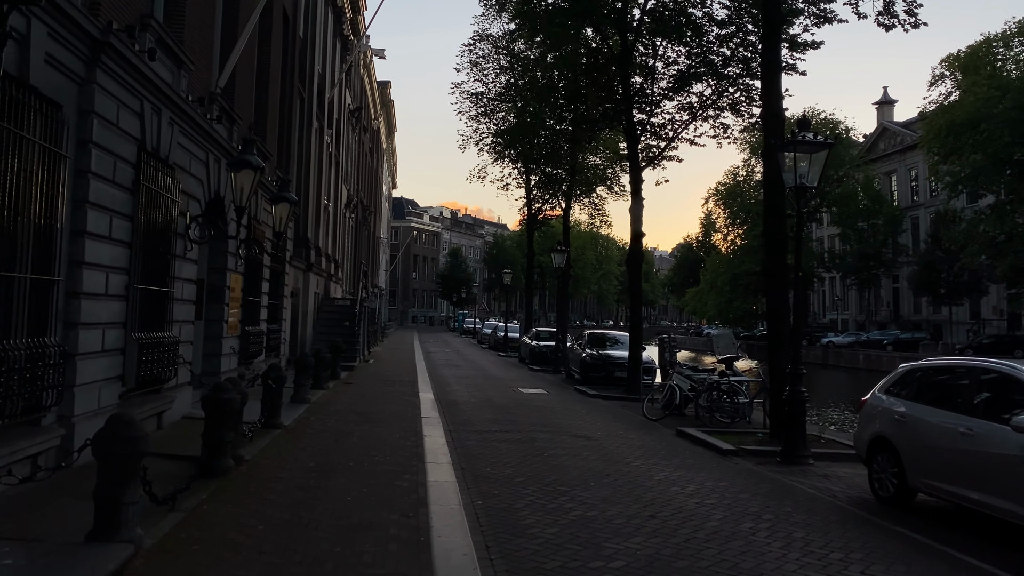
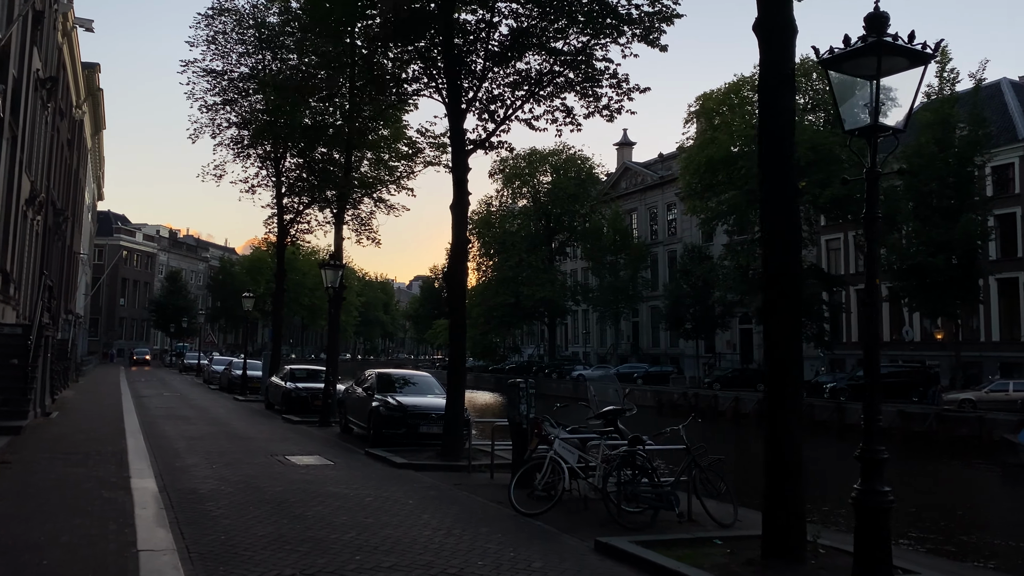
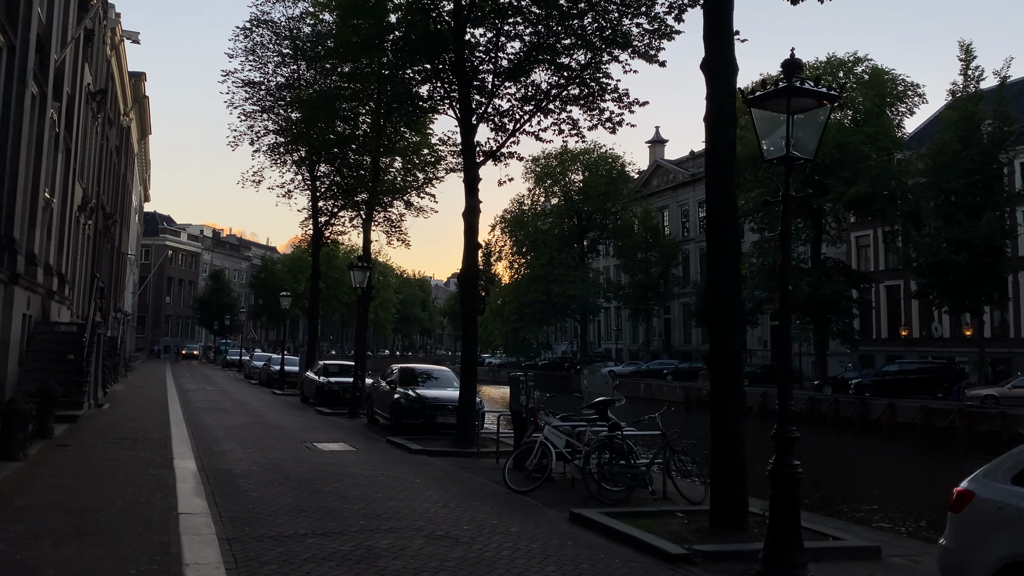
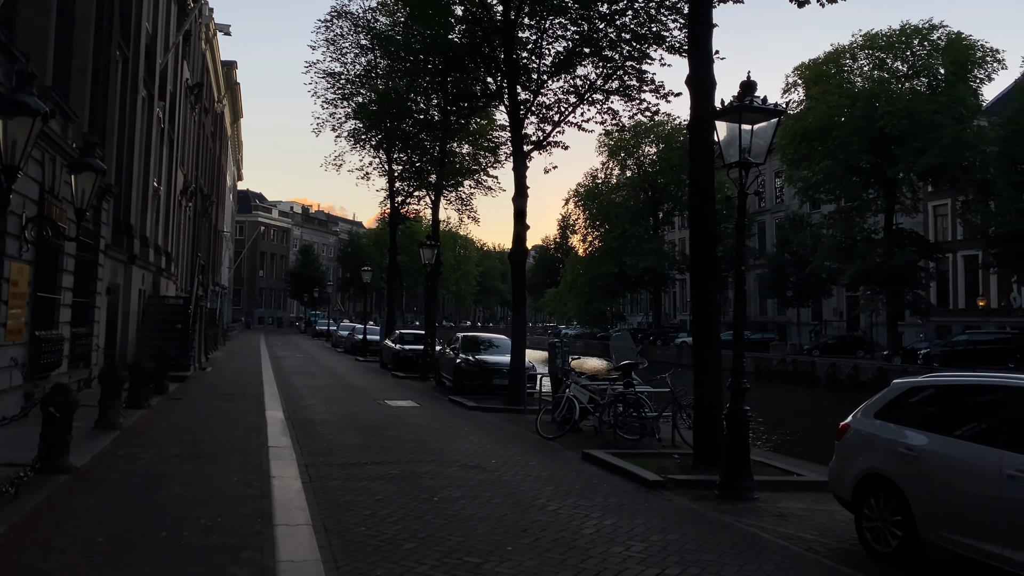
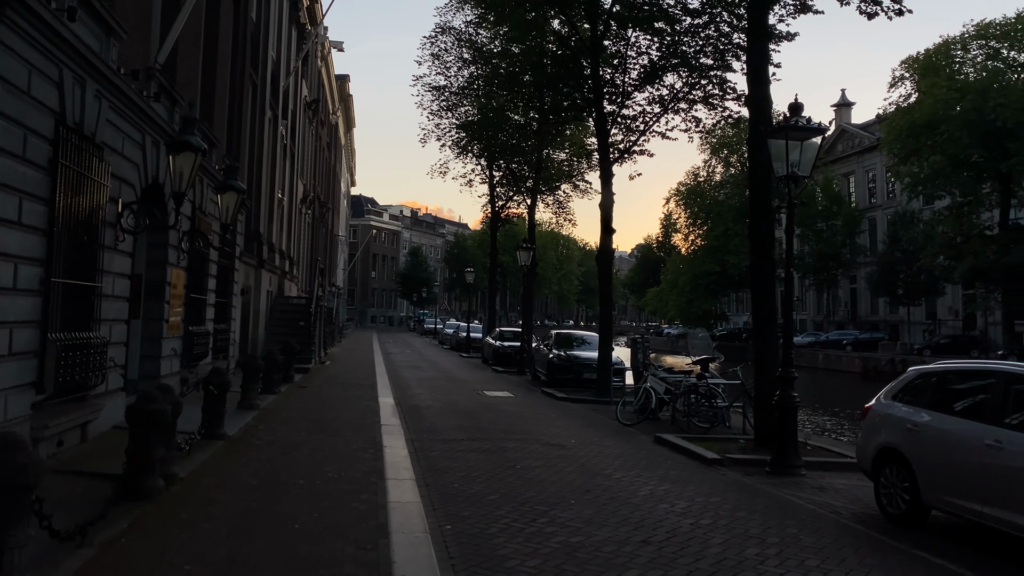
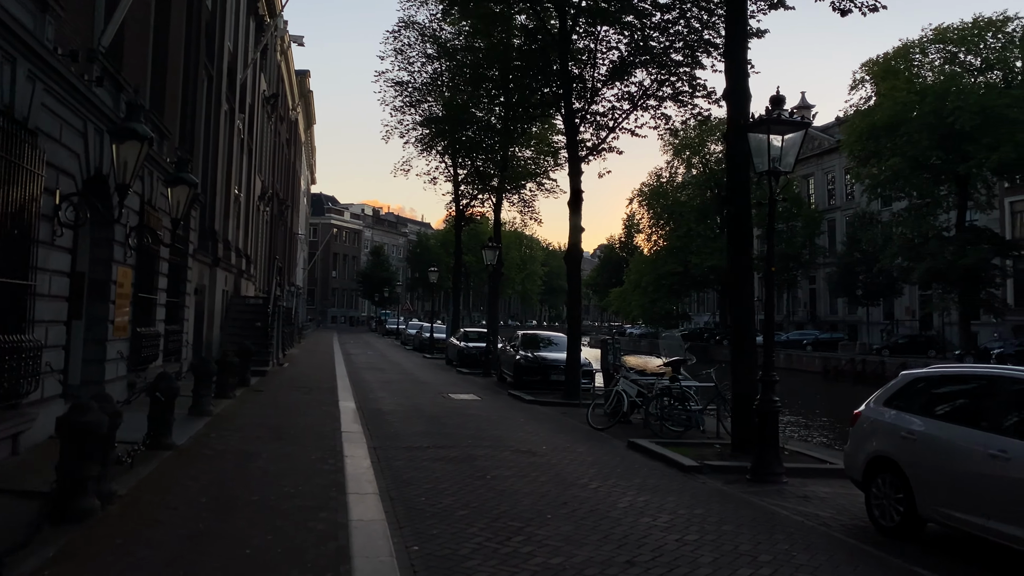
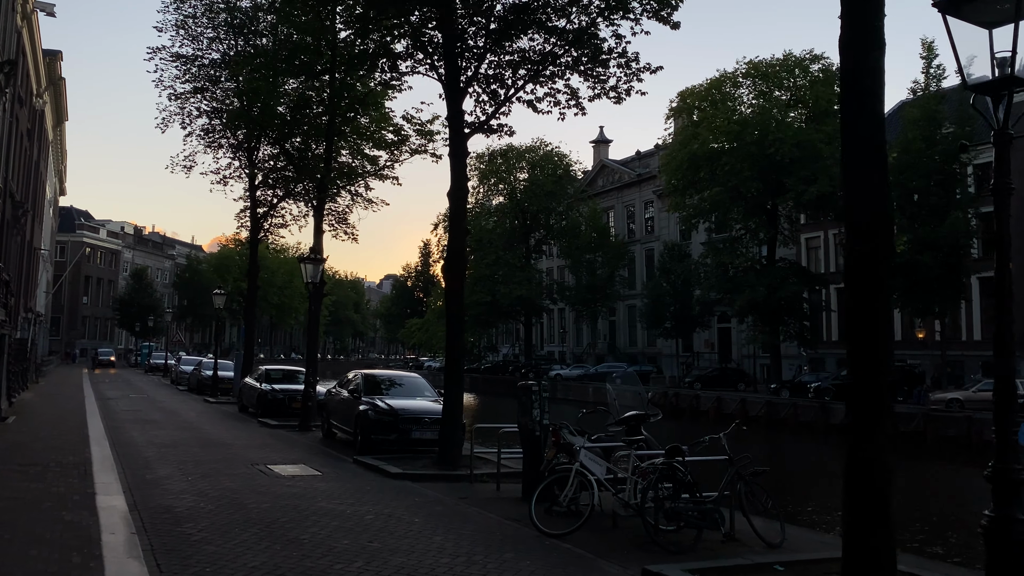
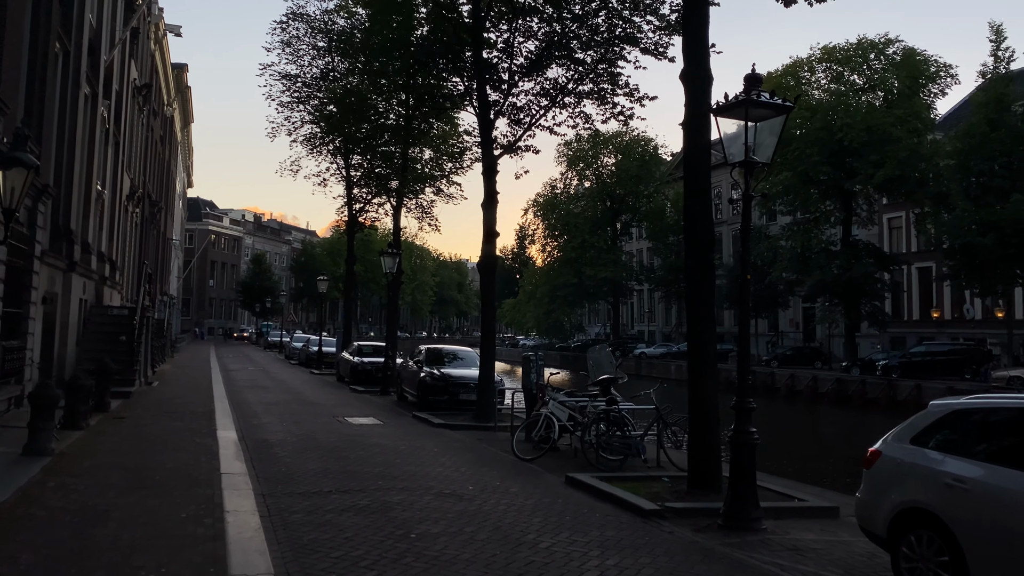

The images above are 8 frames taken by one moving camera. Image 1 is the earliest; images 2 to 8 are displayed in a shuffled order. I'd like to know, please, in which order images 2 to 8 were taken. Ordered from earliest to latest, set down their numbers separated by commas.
5, 6, 4, 8, 3, 2, 7
